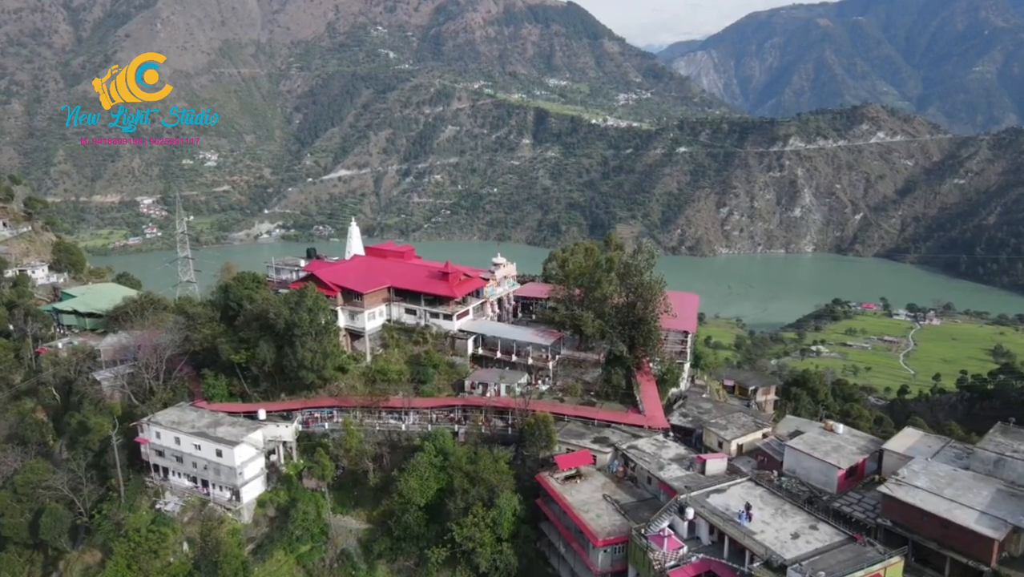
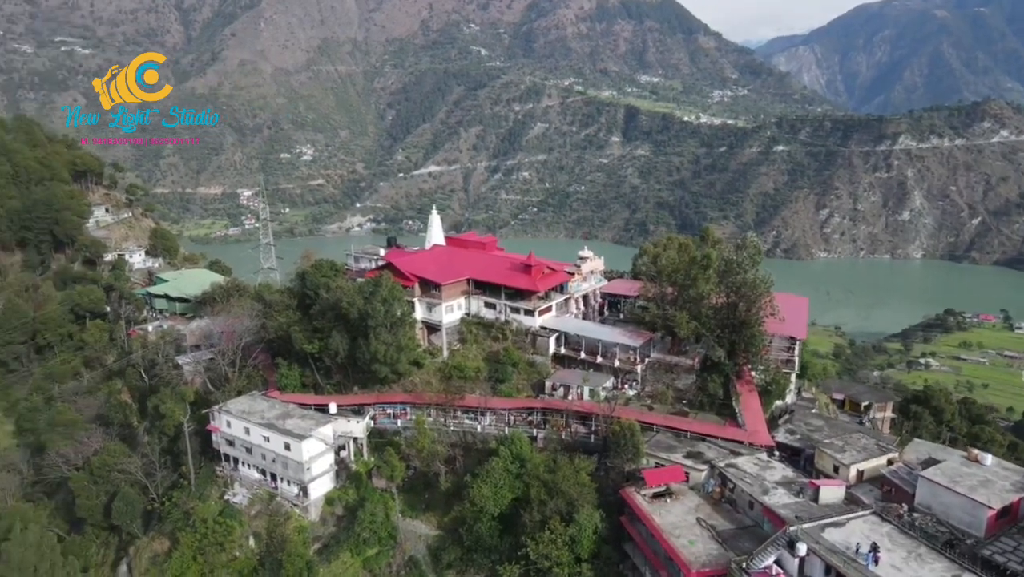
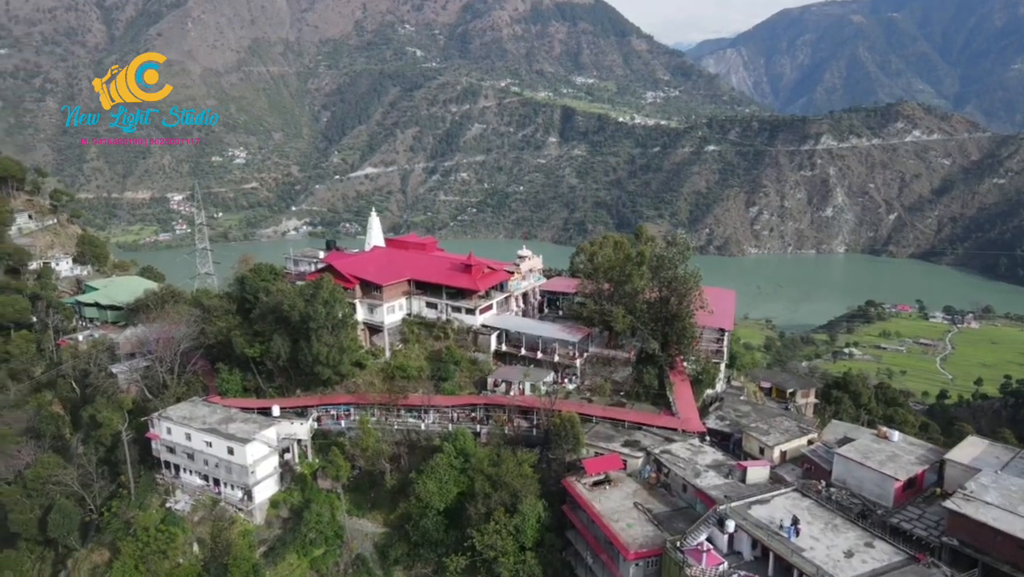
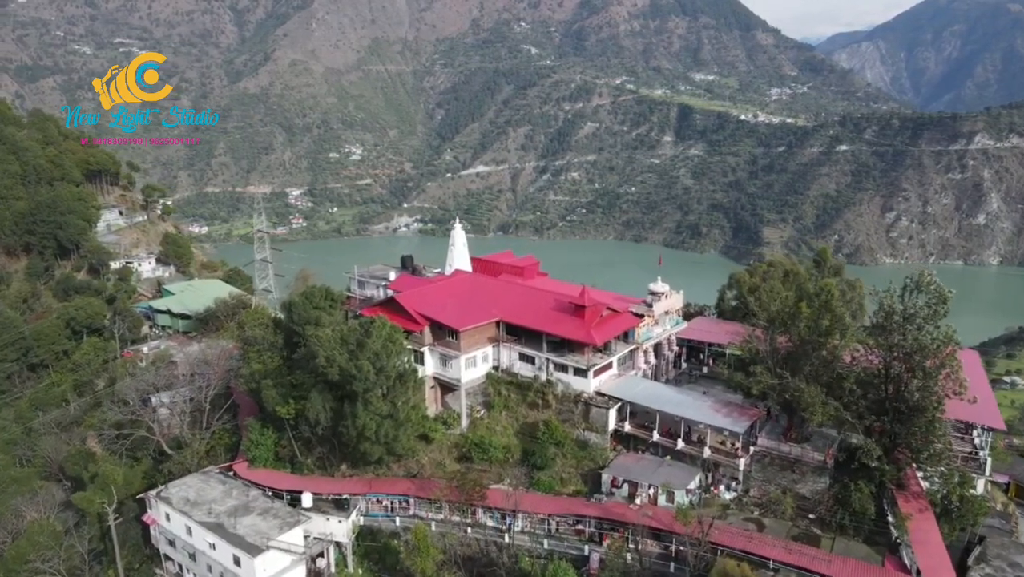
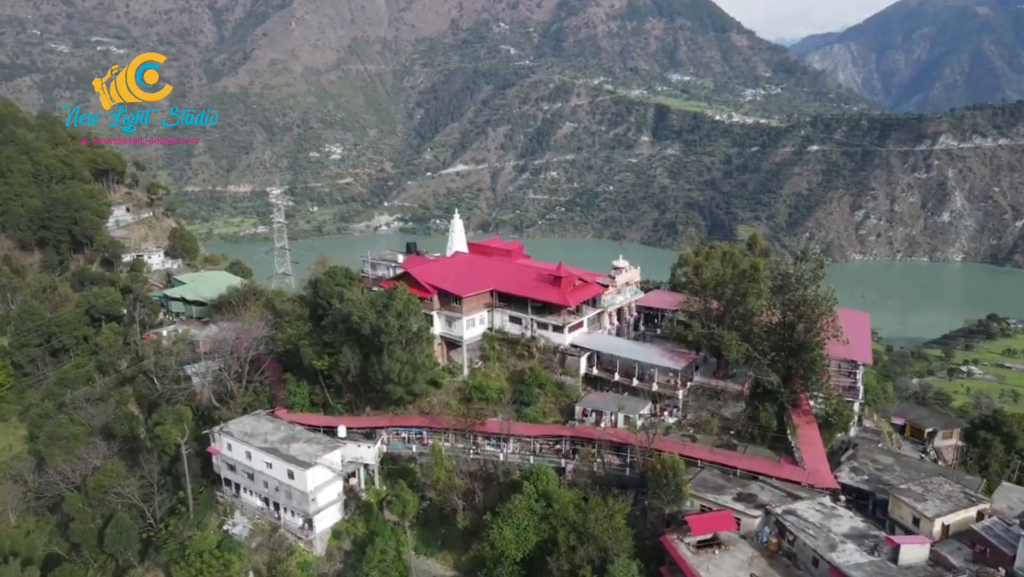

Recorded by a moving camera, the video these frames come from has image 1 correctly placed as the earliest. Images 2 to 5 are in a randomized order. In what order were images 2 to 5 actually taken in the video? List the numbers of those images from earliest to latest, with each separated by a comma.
3, 2, 5, 4
